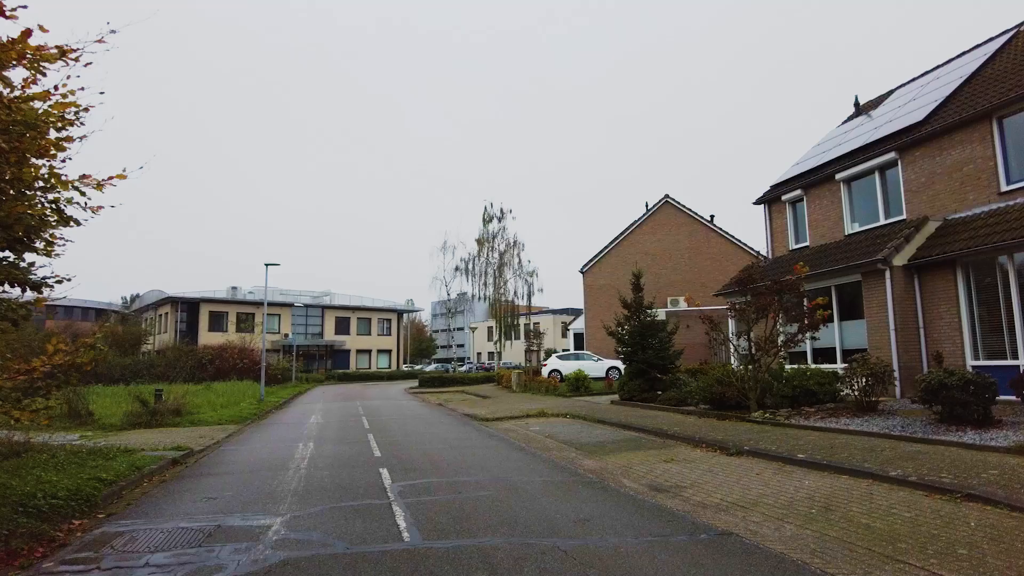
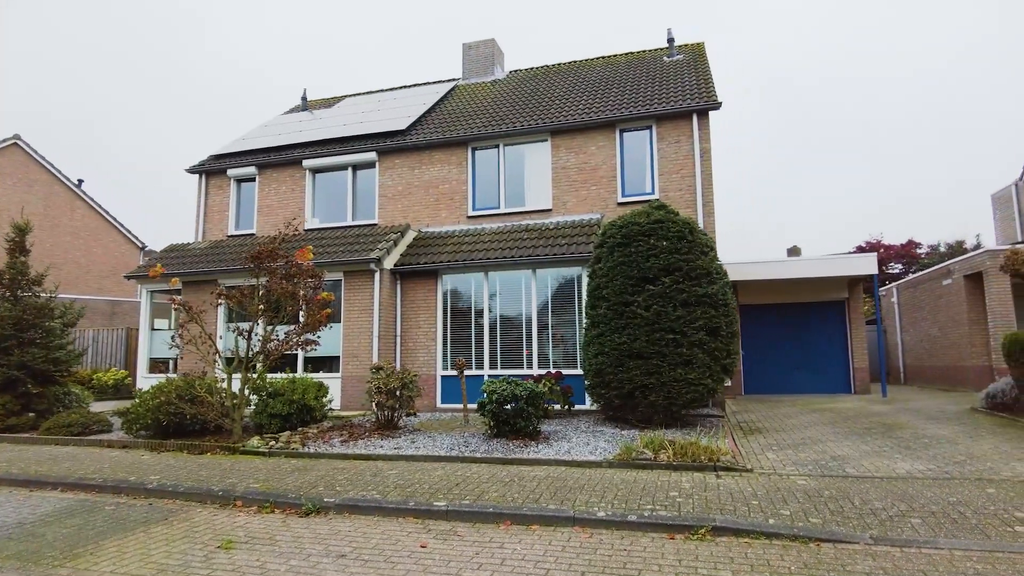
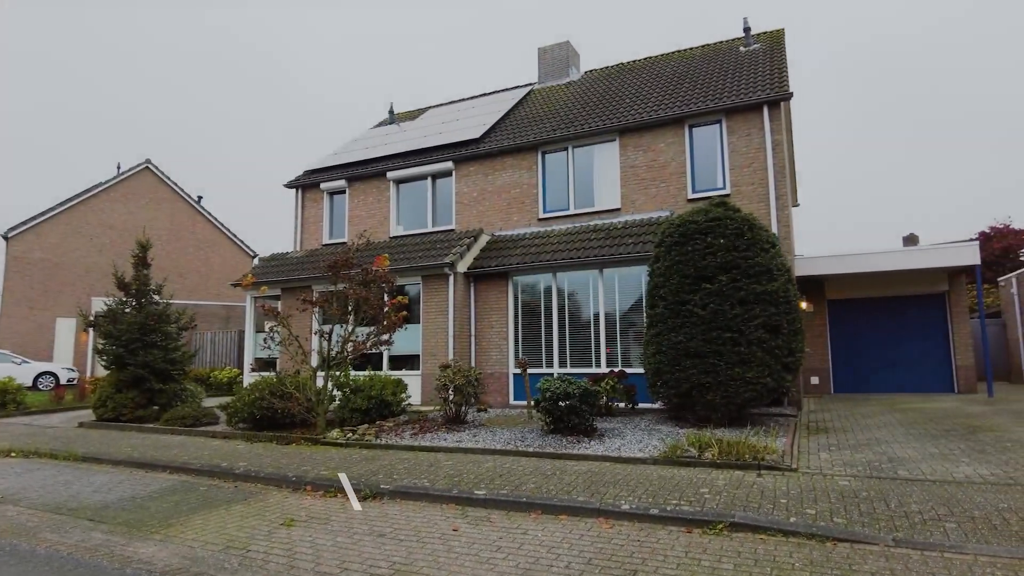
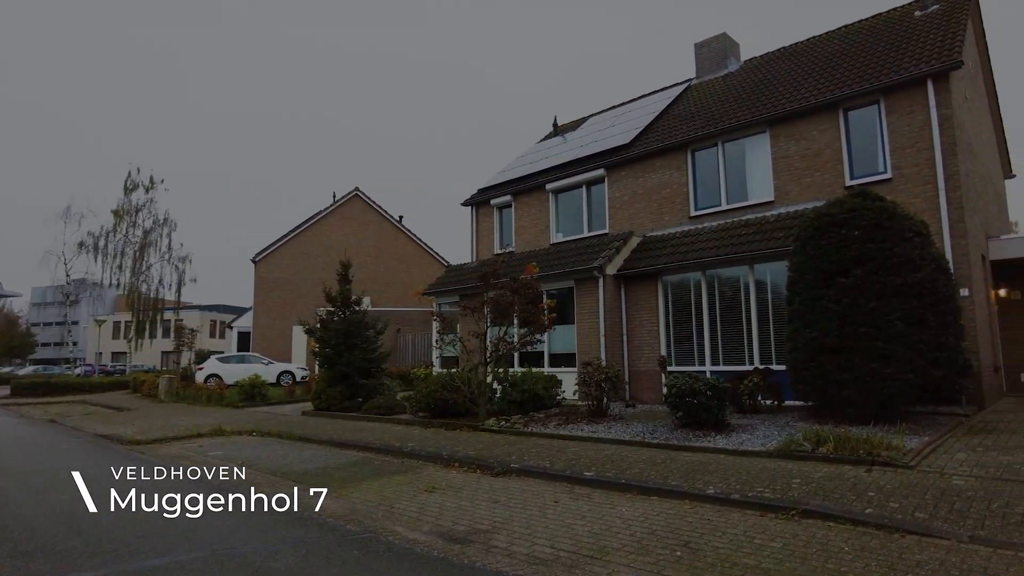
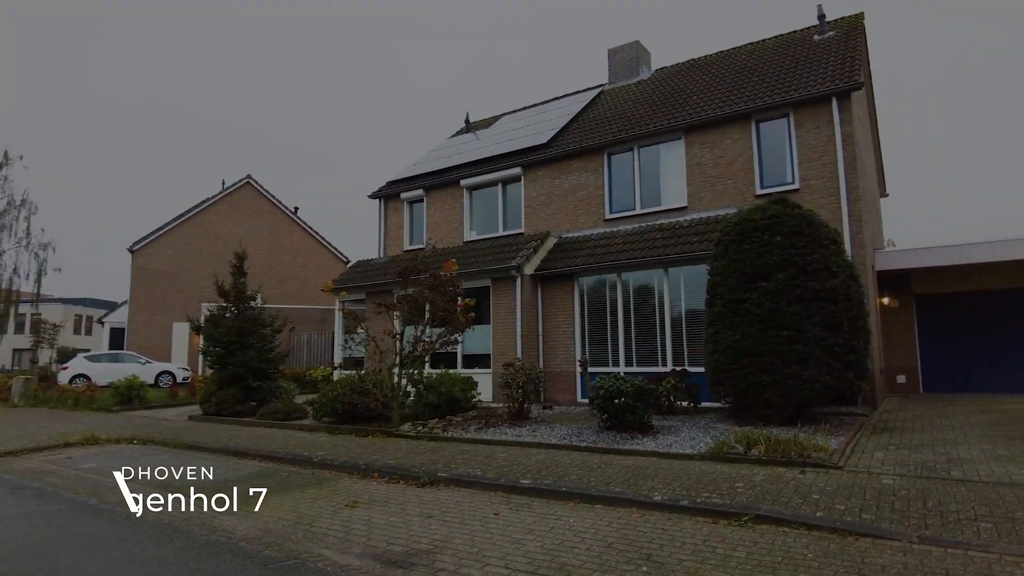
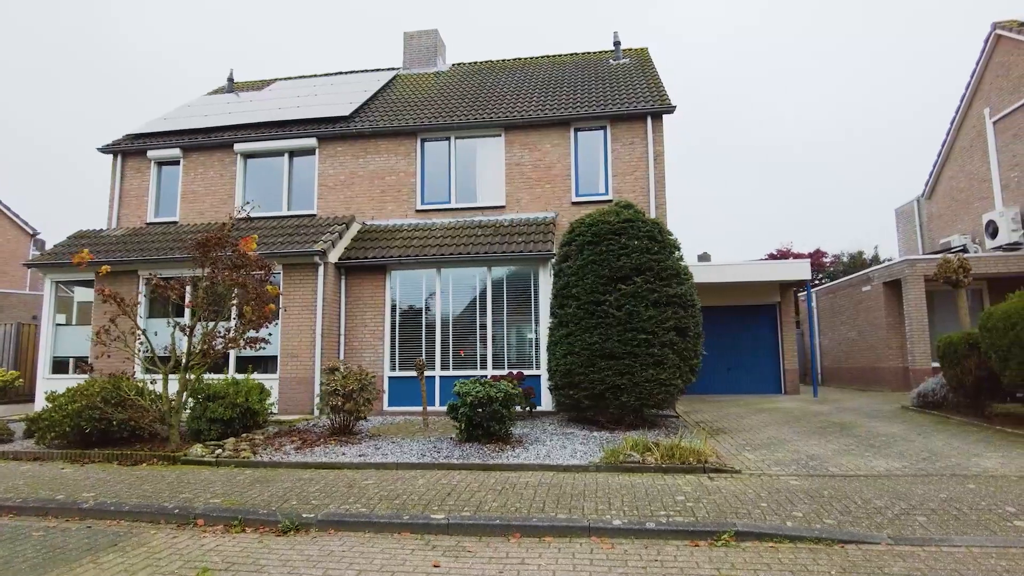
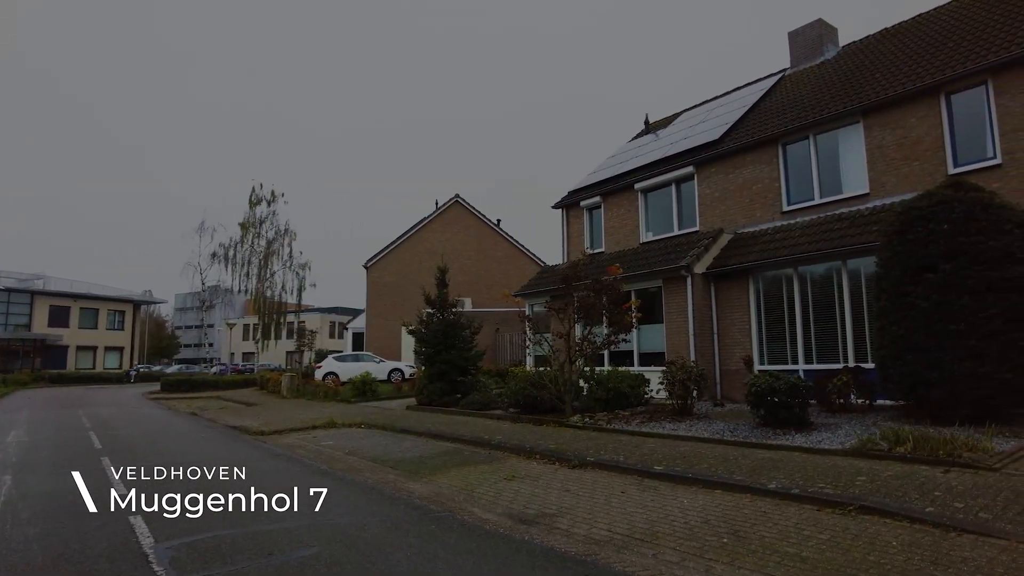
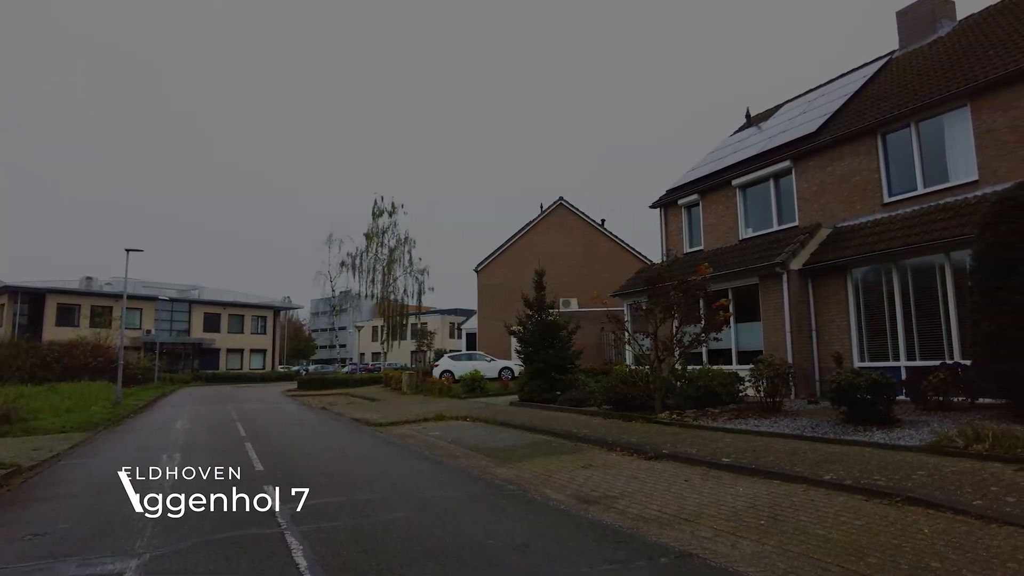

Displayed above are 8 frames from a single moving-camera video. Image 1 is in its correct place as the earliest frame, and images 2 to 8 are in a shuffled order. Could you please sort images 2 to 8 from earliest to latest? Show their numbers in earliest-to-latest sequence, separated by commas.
8, 7, 4, 5, 3, 2, 6
